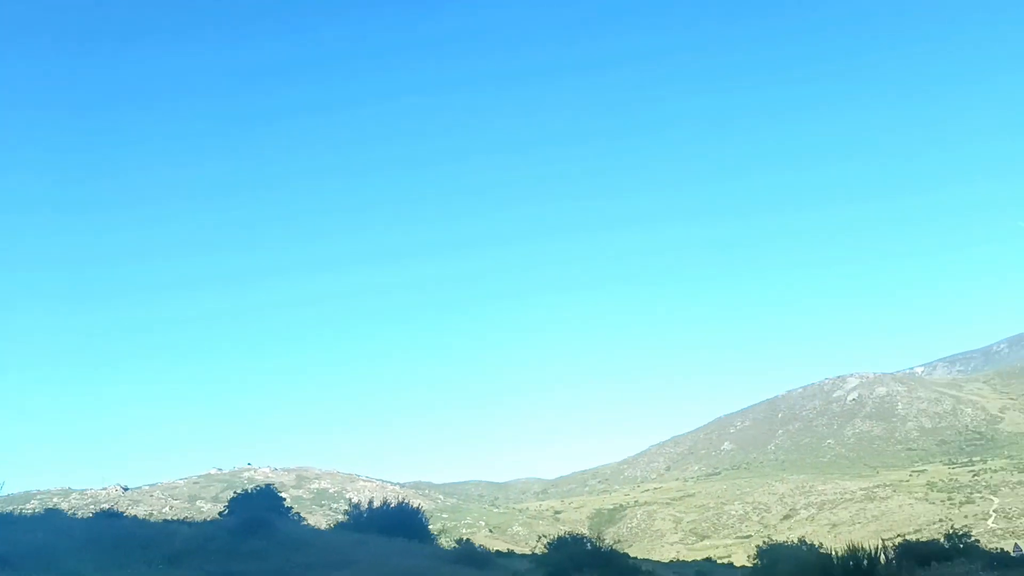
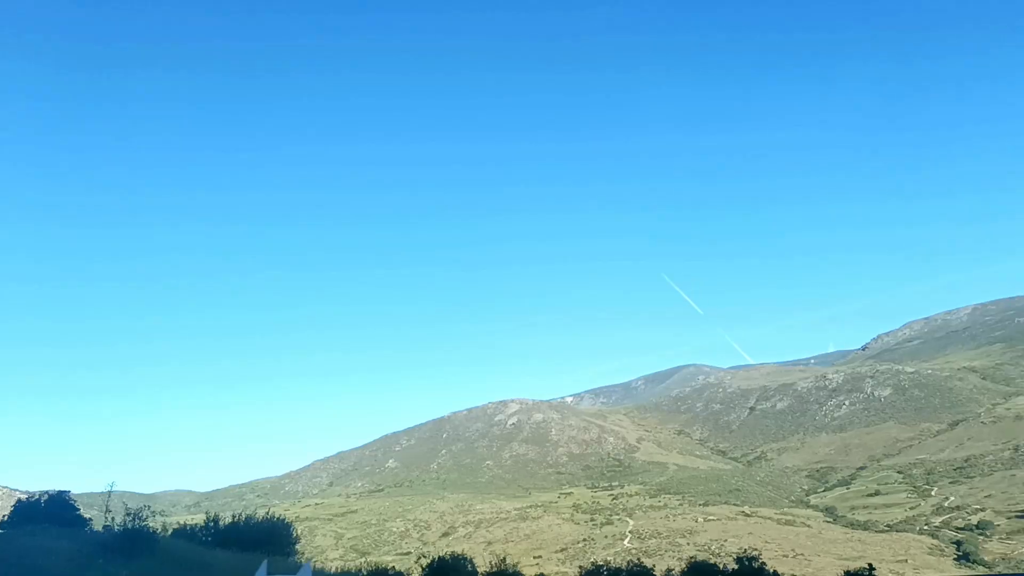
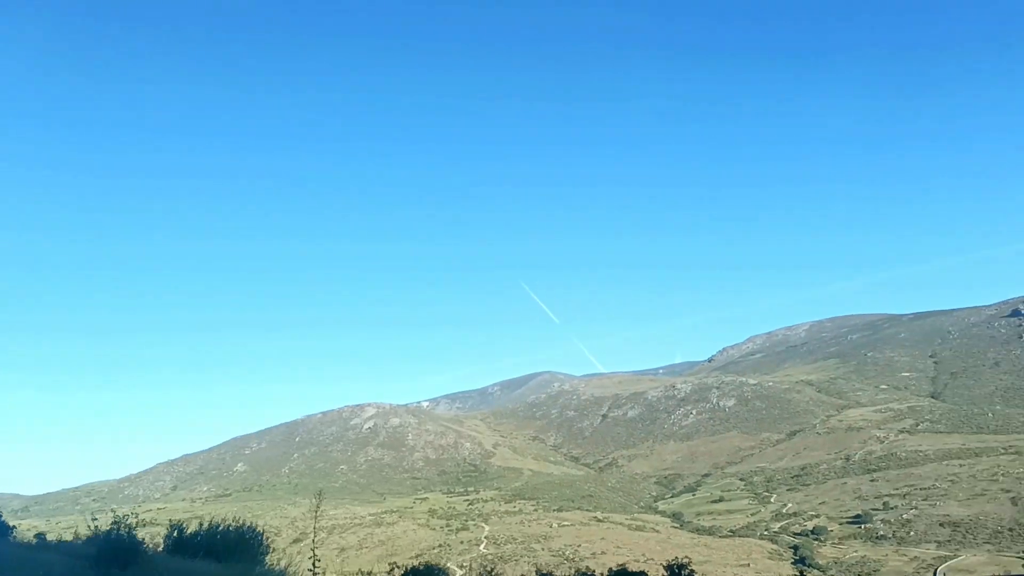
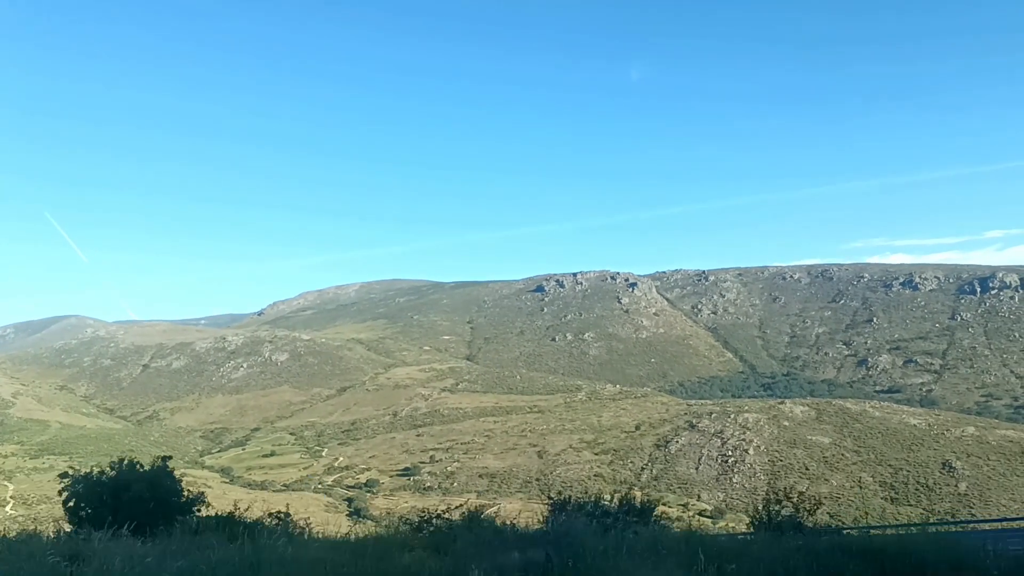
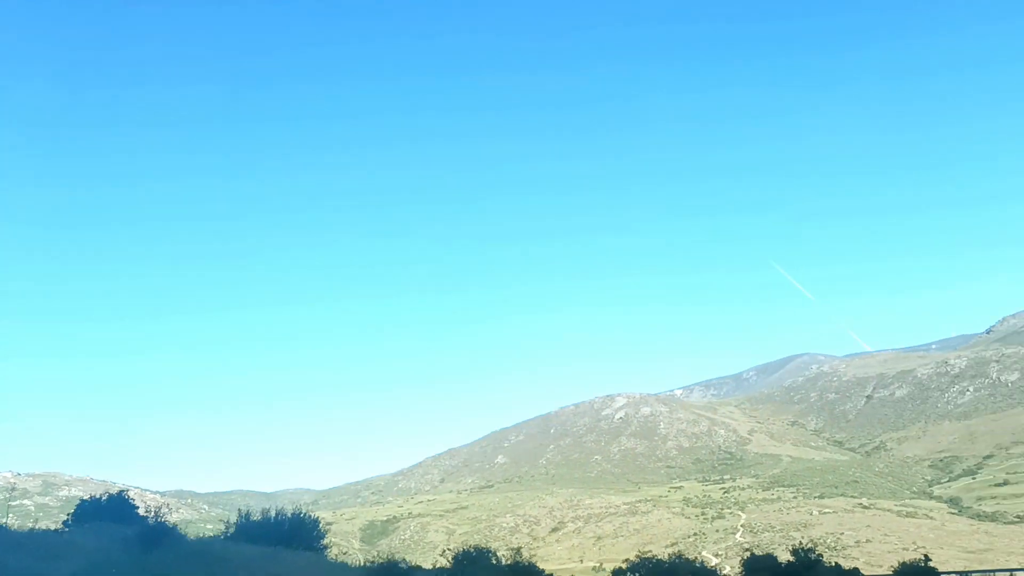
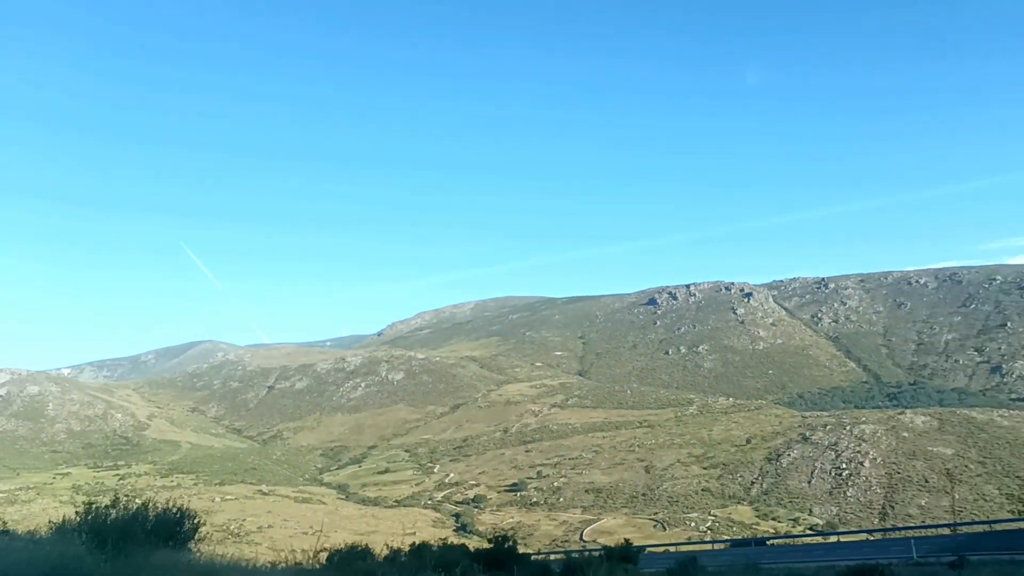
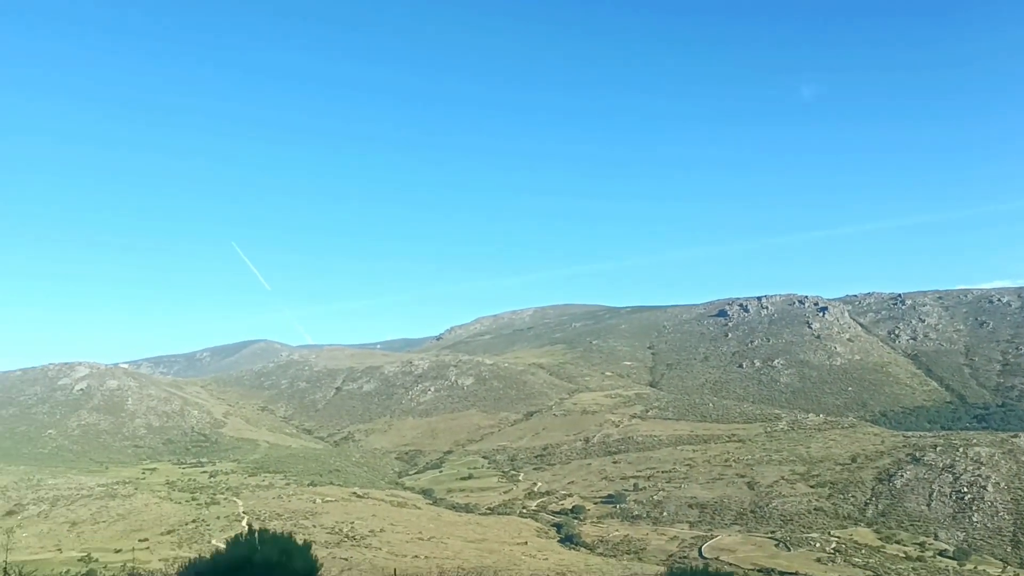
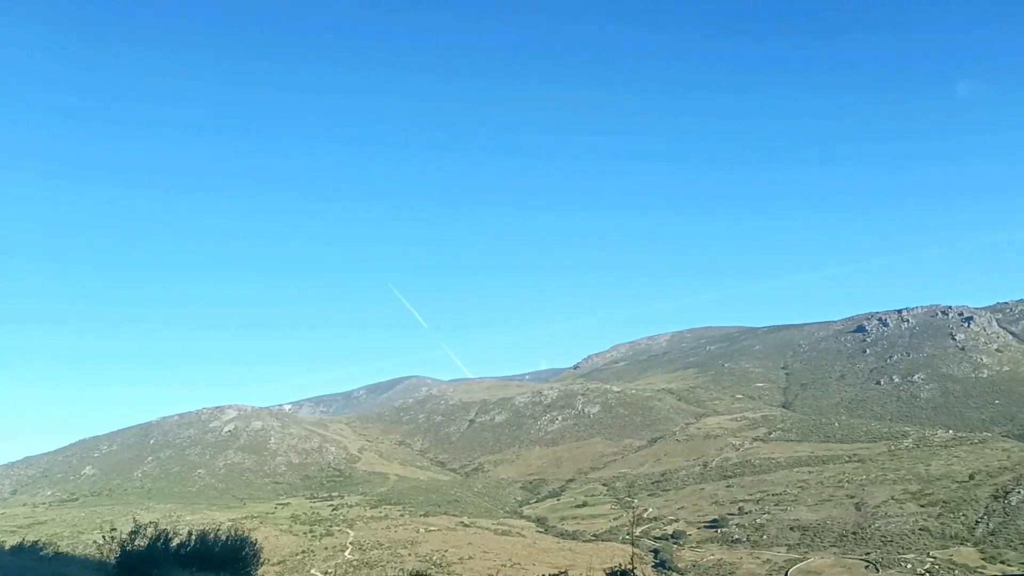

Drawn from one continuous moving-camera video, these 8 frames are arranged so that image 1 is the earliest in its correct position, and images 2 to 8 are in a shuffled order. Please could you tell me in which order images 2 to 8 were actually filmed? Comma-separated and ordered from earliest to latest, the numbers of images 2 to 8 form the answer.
5, 2, 3, 8, 6, 4, 7
